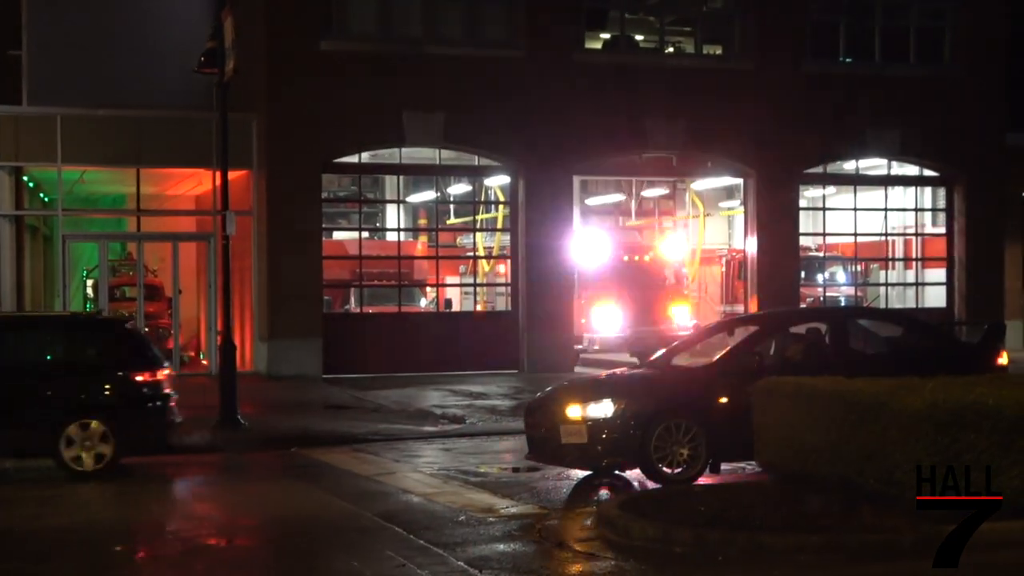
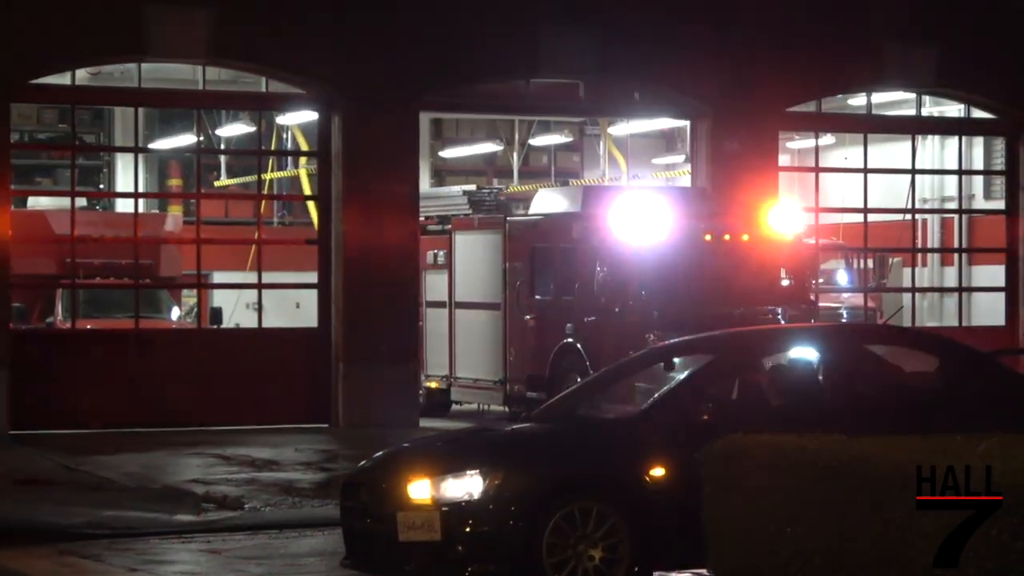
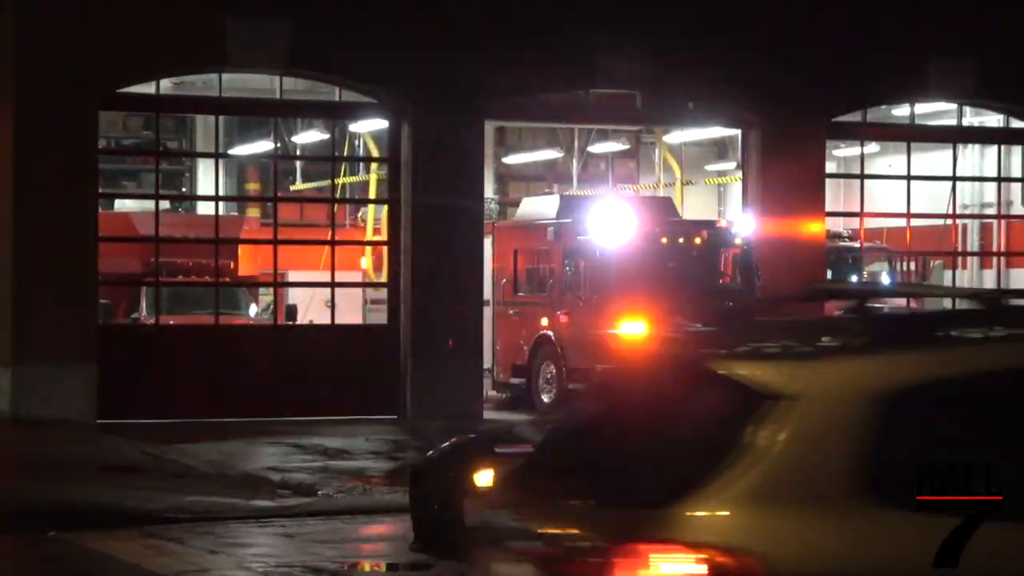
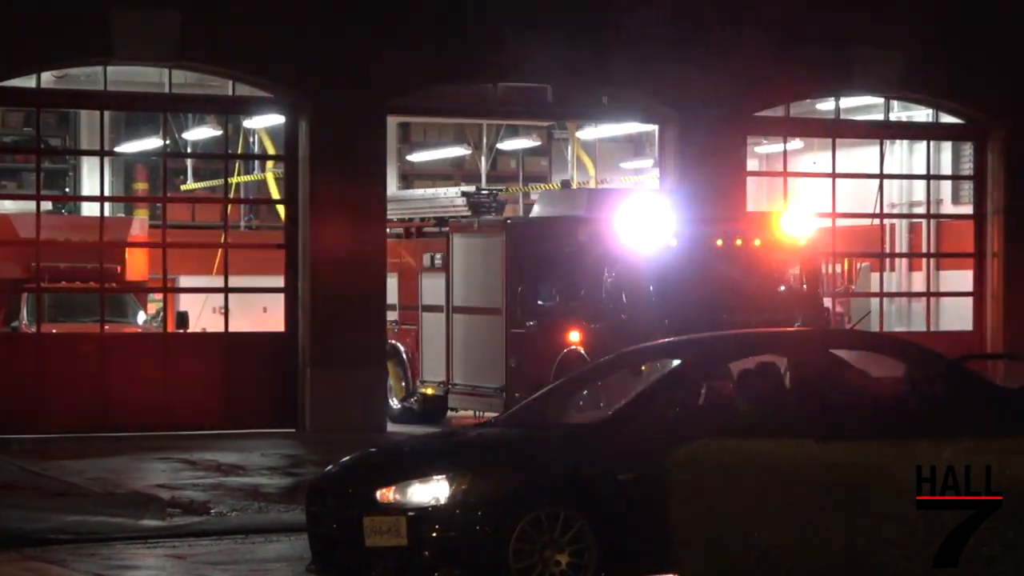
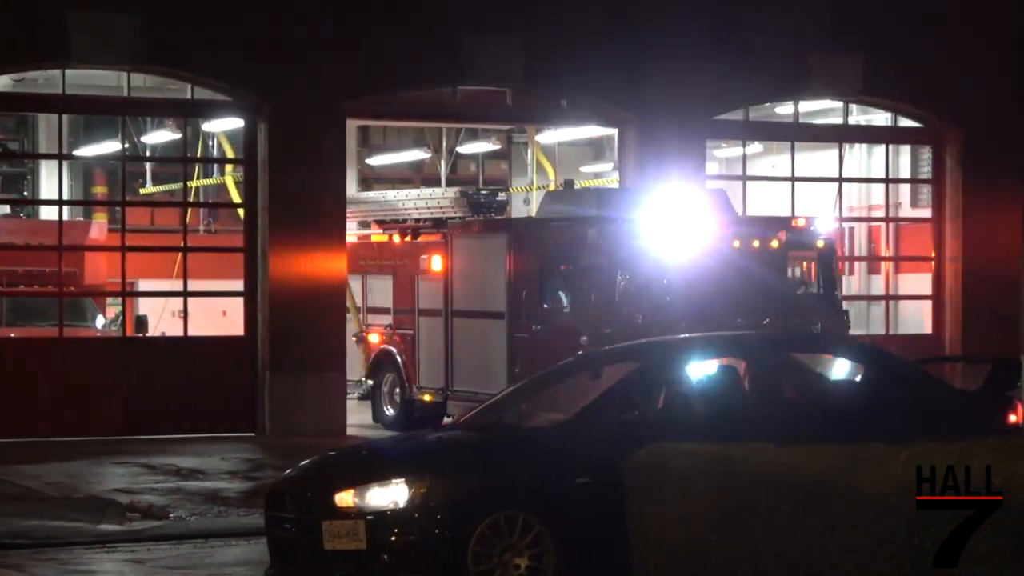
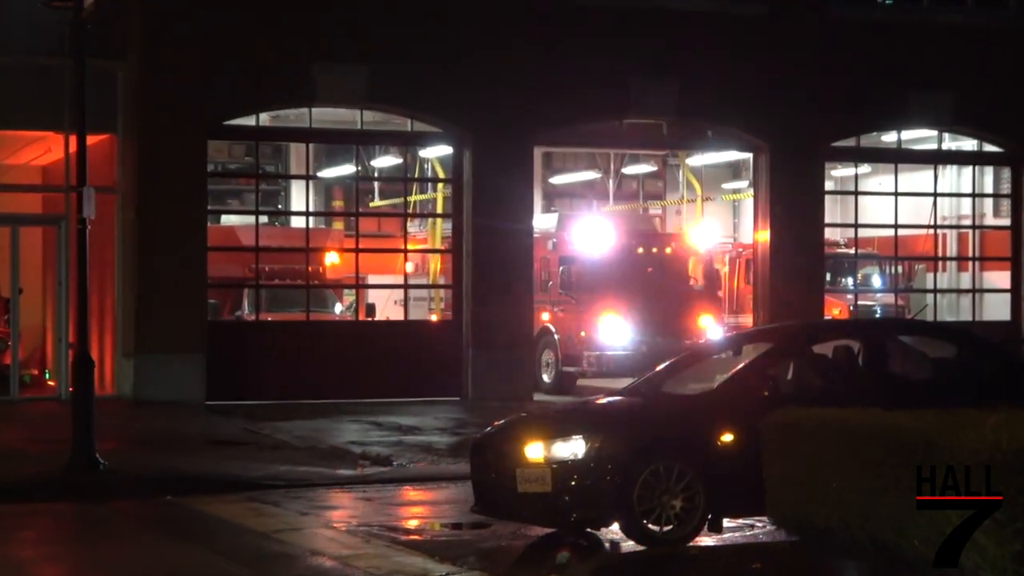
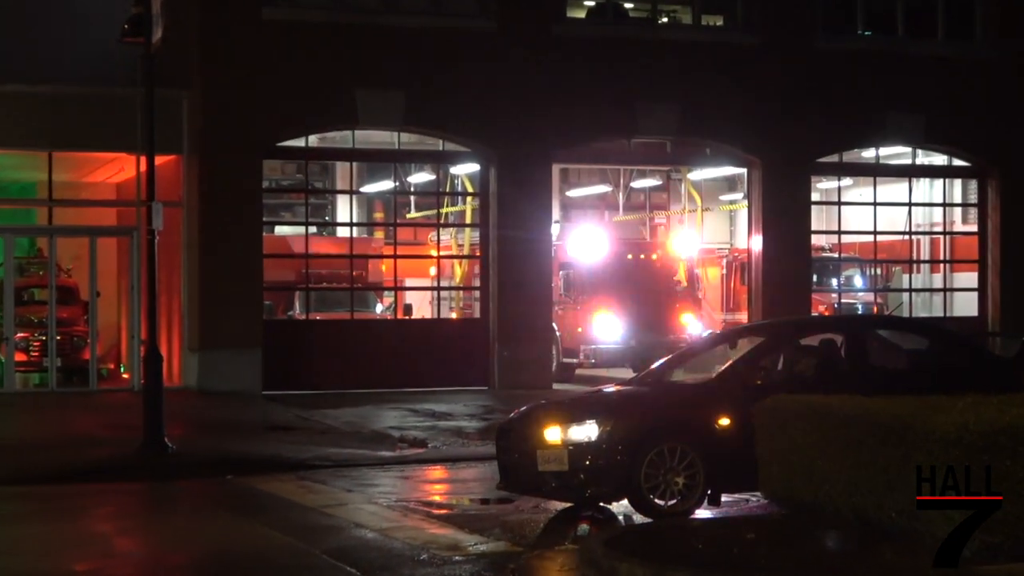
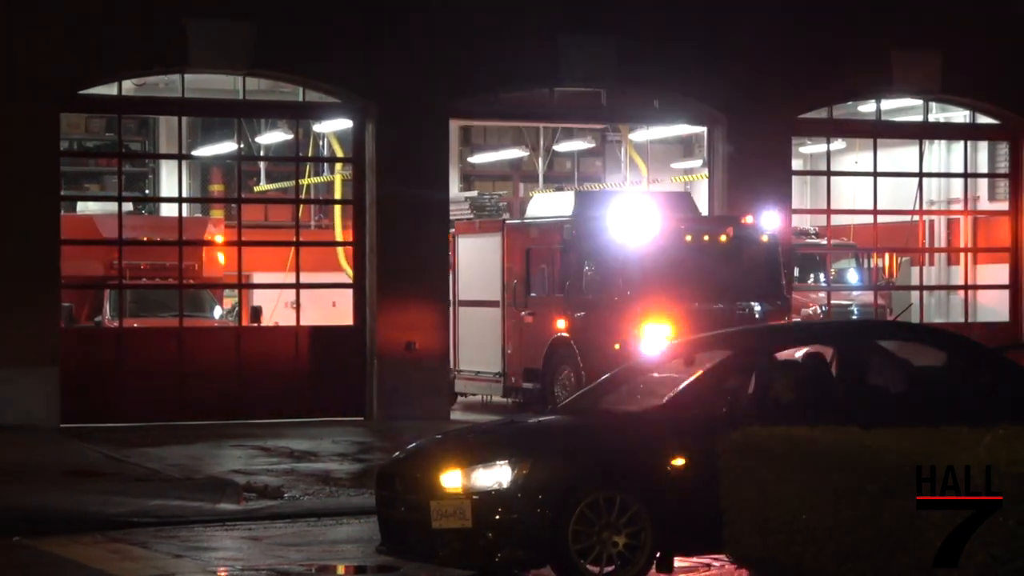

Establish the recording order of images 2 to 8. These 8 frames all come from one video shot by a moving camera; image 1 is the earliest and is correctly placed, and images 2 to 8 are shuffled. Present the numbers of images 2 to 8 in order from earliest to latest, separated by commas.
7, 6, 3, 8, 2, 4, 5
